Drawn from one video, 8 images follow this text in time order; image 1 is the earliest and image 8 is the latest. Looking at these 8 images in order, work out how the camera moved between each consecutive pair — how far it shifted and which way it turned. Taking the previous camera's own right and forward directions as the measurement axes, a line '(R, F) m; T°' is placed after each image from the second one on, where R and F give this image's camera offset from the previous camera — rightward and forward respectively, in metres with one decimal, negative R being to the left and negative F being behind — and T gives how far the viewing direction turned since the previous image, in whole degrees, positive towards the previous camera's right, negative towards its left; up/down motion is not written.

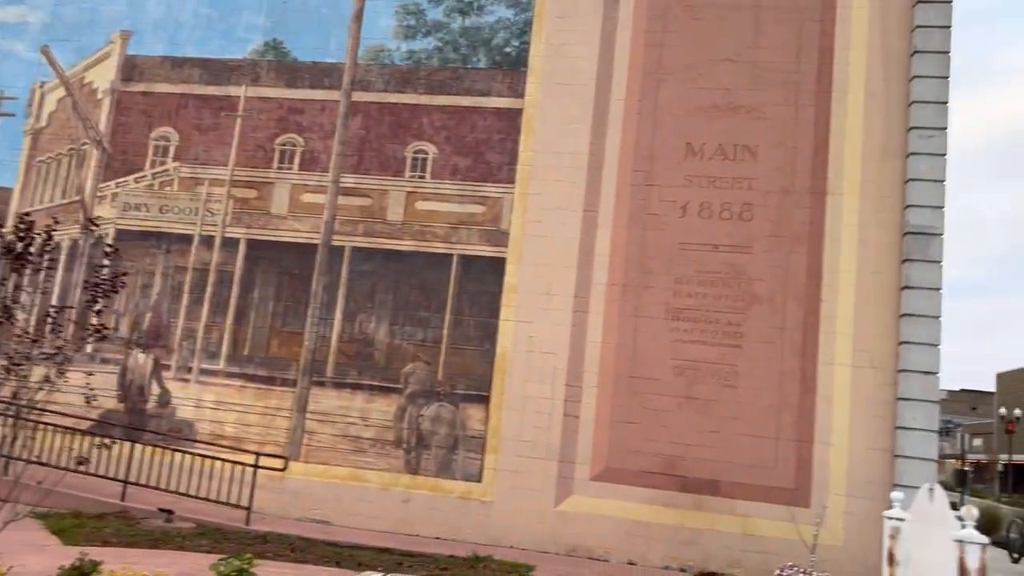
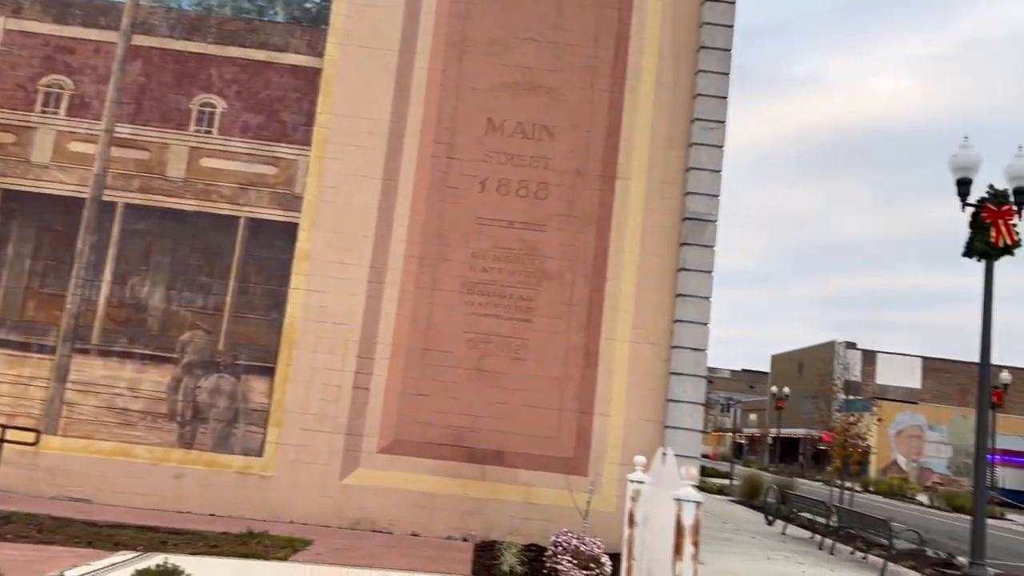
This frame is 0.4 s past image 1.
(+0.3, +0.1) m; +12°
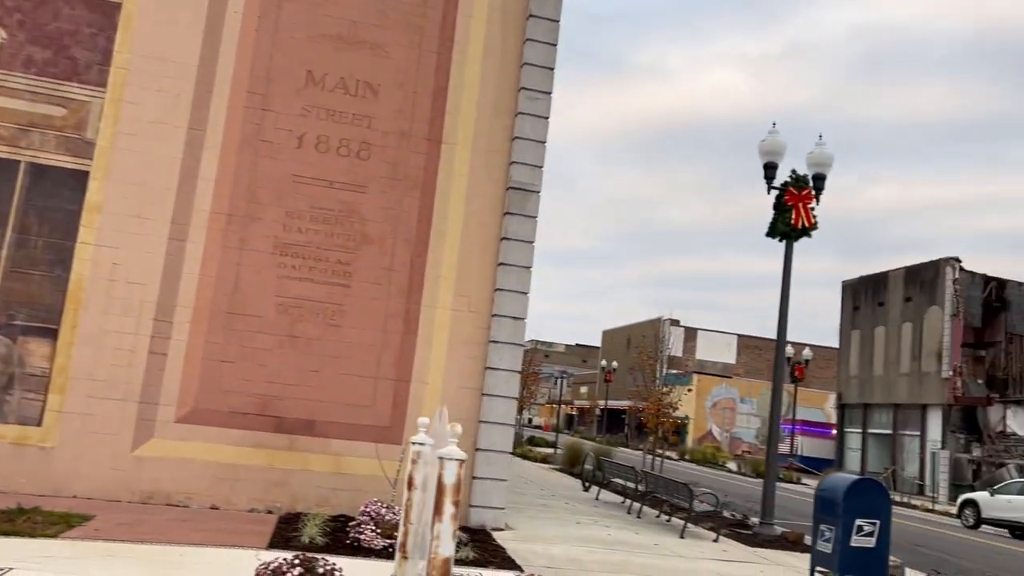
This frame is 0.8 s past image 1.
(+0.3, +0.2) m; +11°
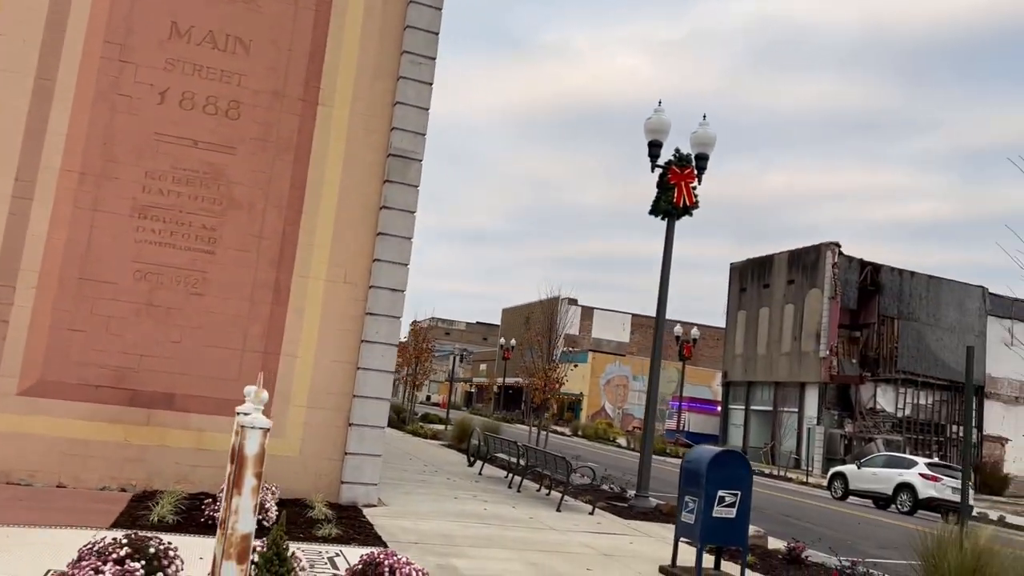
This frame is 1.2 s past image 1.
(+0.3, +0.2) m; +7°
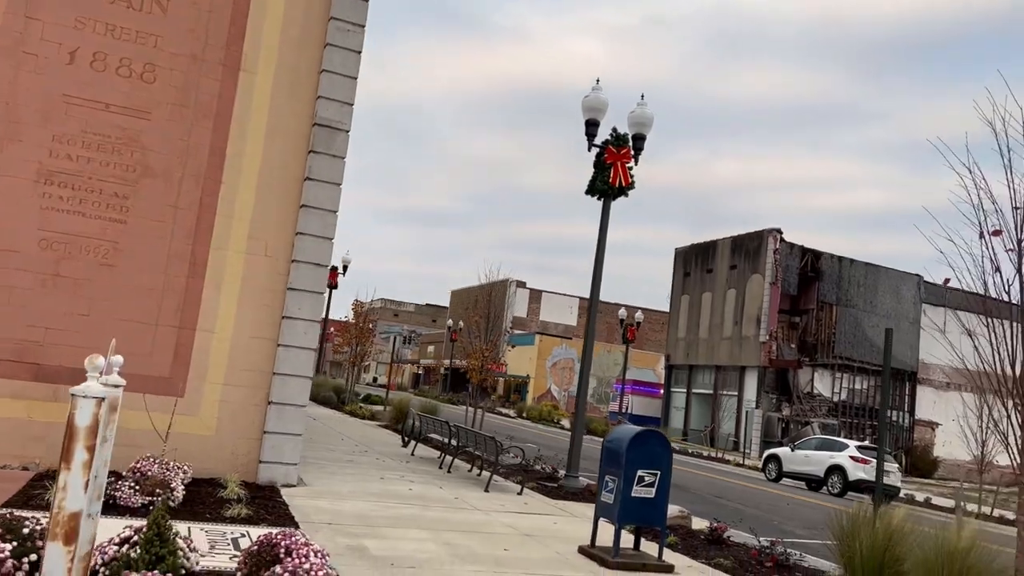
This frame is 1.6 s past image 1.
(+0.3, +0.2) m; +3°
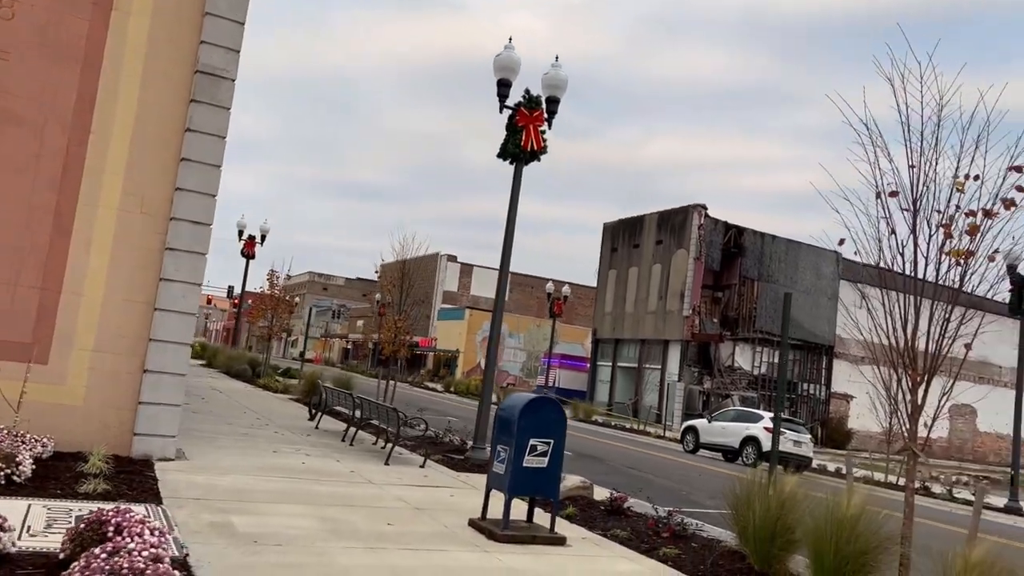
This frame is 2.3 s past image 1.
(+0.4, +0.4) m; +4°
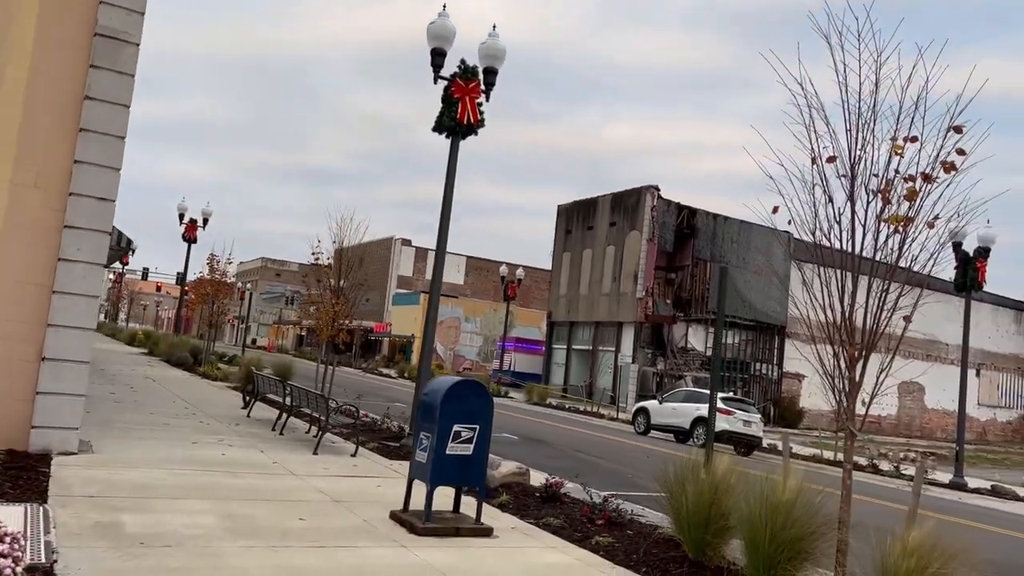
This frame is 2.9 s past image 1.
(+0.3, +0.5) m; +3°
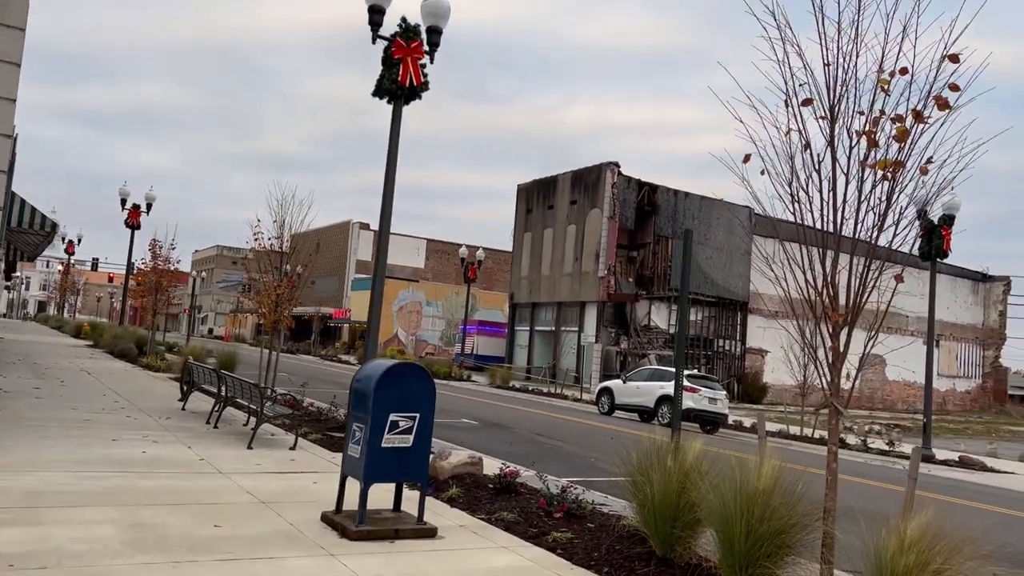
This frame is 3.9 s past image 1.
(+0.2, +0.8) m; +2°
